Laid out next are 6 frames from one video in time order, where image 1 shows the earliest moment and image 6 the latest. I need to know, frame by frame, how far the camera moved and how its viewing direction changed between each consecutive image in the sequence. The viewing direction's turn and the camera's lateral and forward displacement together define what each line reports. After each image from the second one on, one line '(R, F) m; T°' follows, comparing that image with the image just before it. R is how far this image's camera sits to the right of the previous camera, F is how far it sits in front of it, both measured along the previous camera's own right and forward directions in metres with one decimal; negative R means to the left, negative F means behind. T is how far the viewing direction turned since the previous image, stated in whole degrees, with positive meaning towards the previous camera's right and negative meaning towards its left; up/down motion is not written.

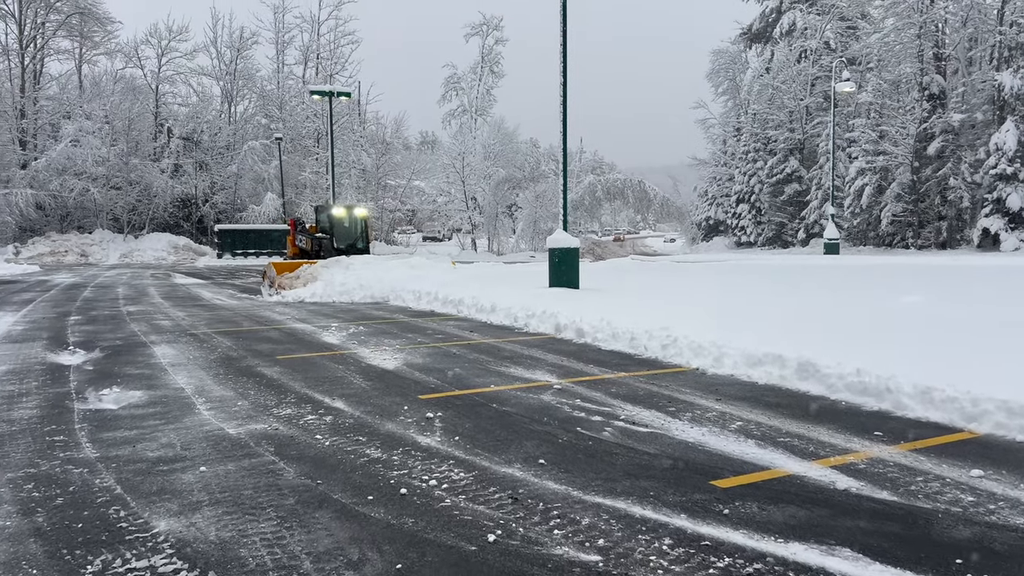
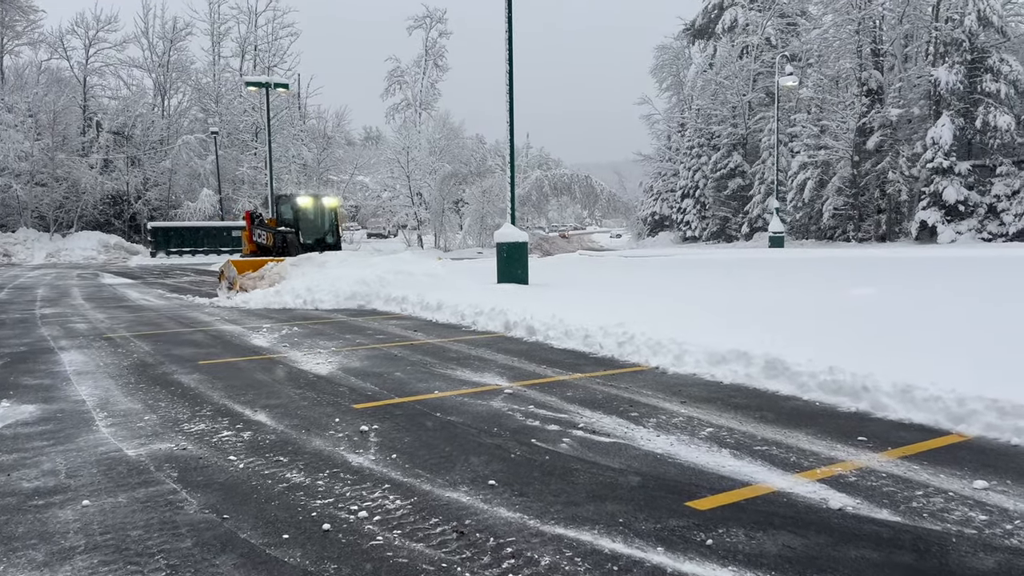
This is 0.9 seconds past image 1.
(0.0, +0.6) m; +4°
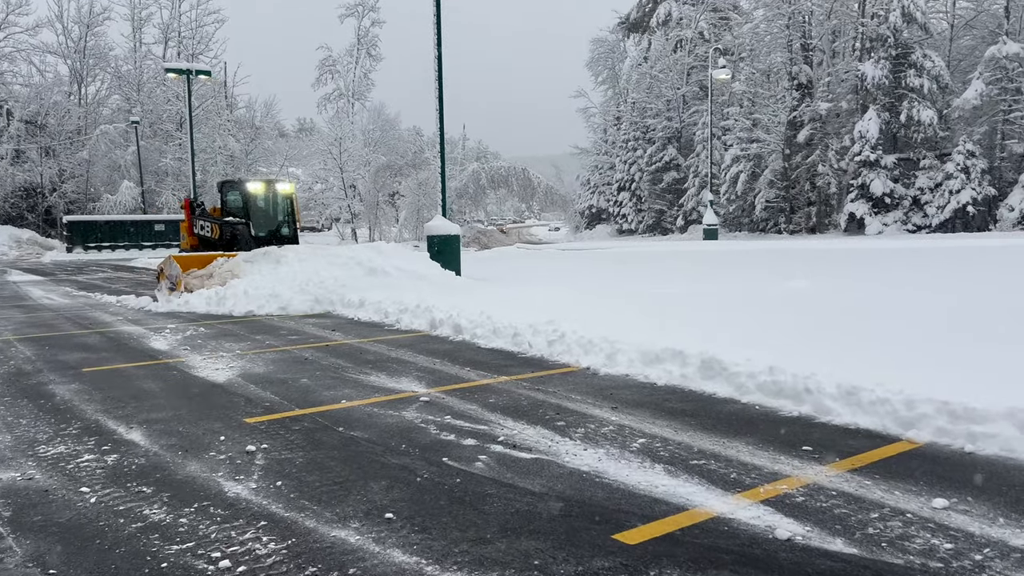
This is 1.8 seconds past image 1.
(+0.2, +0.6) m; +4°
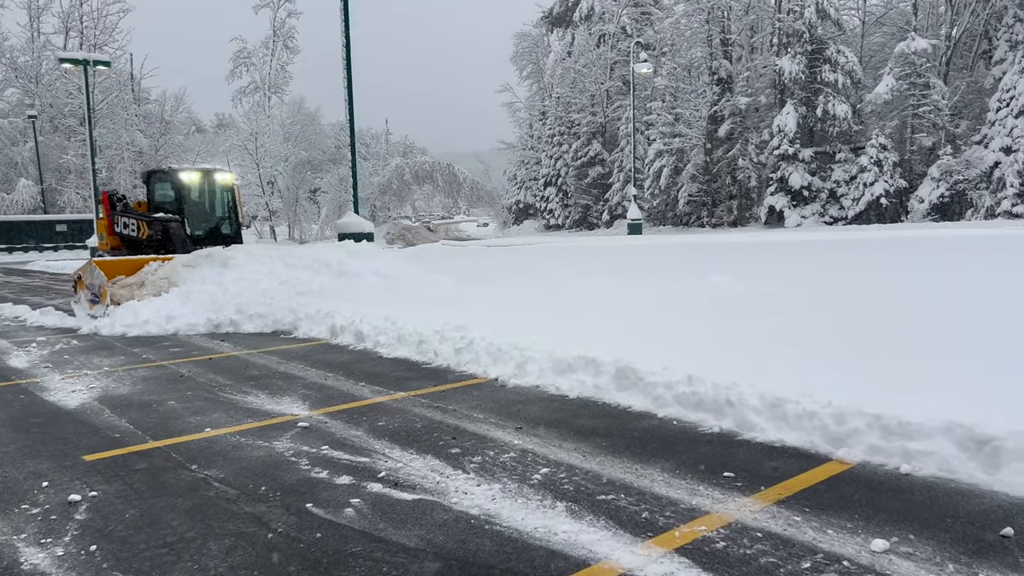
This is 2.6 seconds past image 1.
(+0.2, +0.6) m; +5°
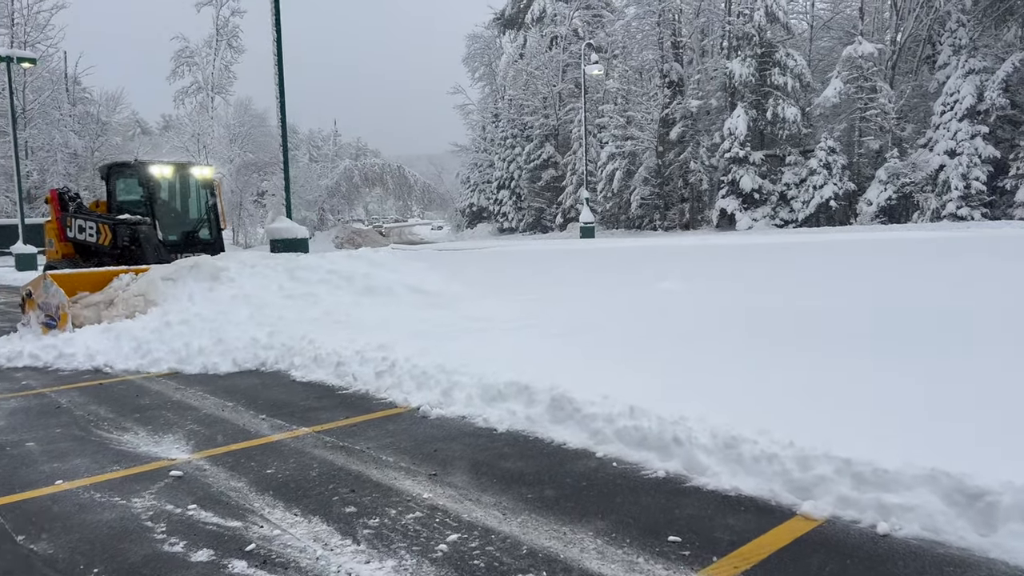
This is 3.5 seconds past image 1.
(+0.2, +0.7) m; +3°
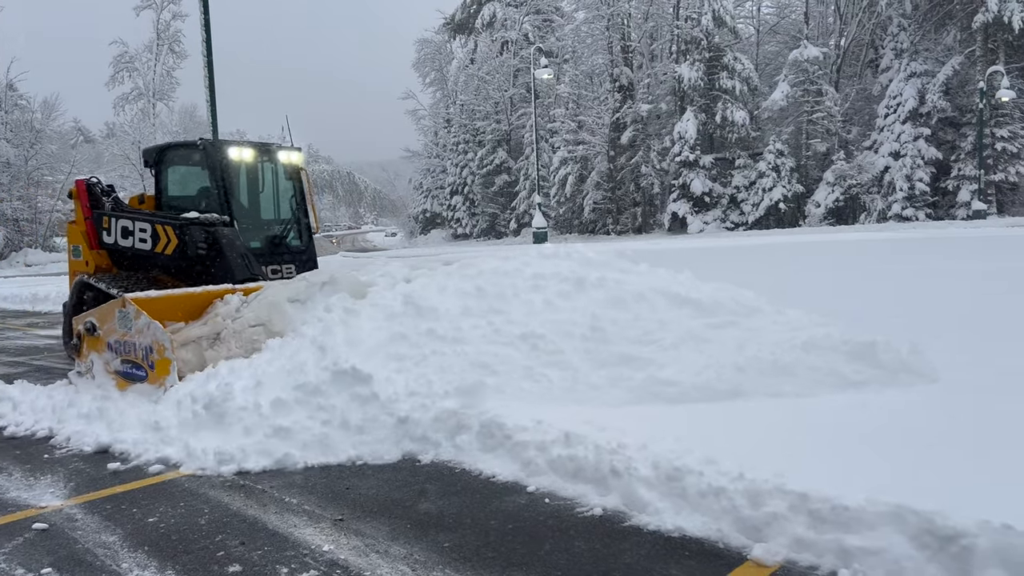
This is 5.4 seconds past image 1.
(+0.2, +0.5) m; +3°
